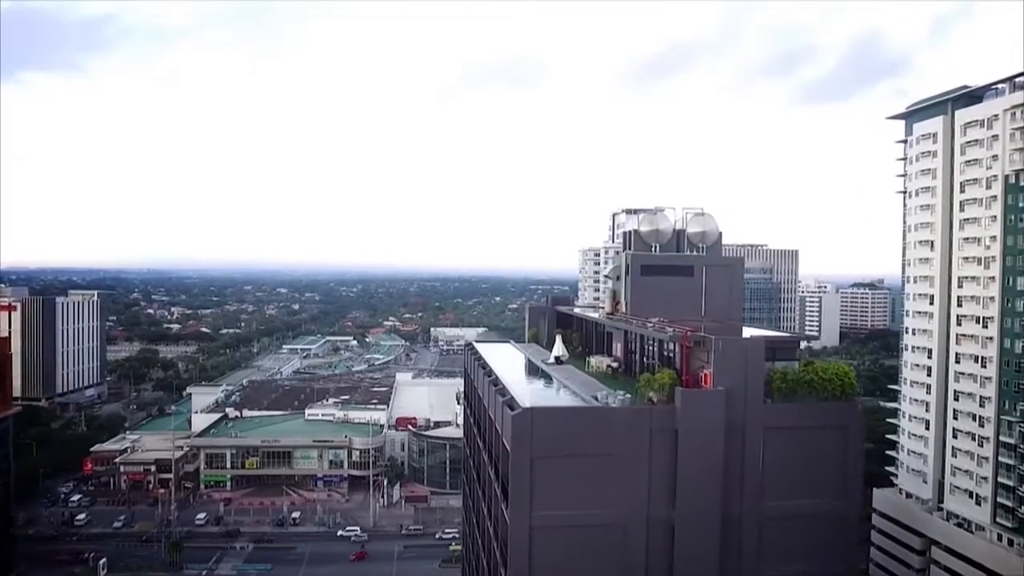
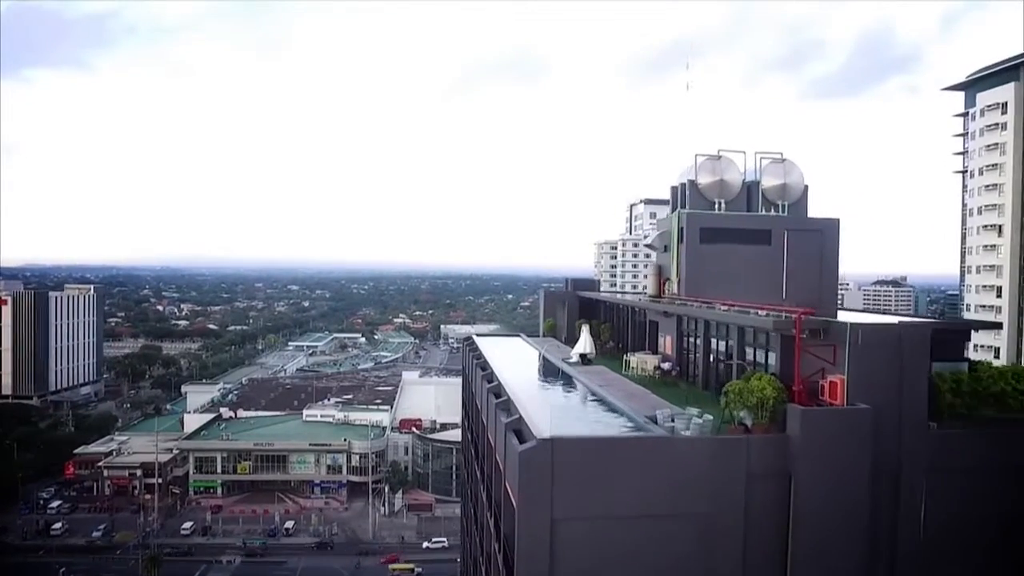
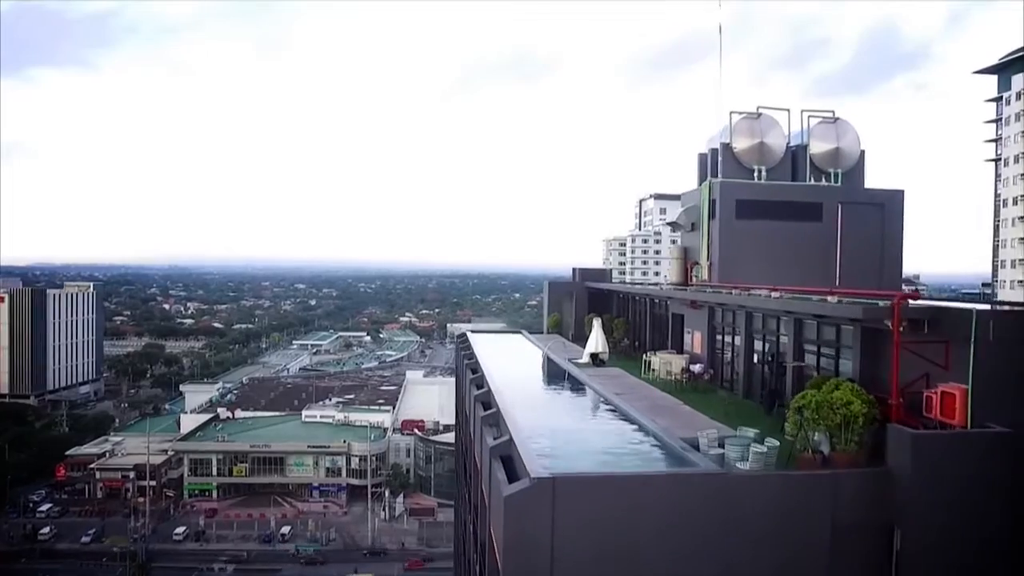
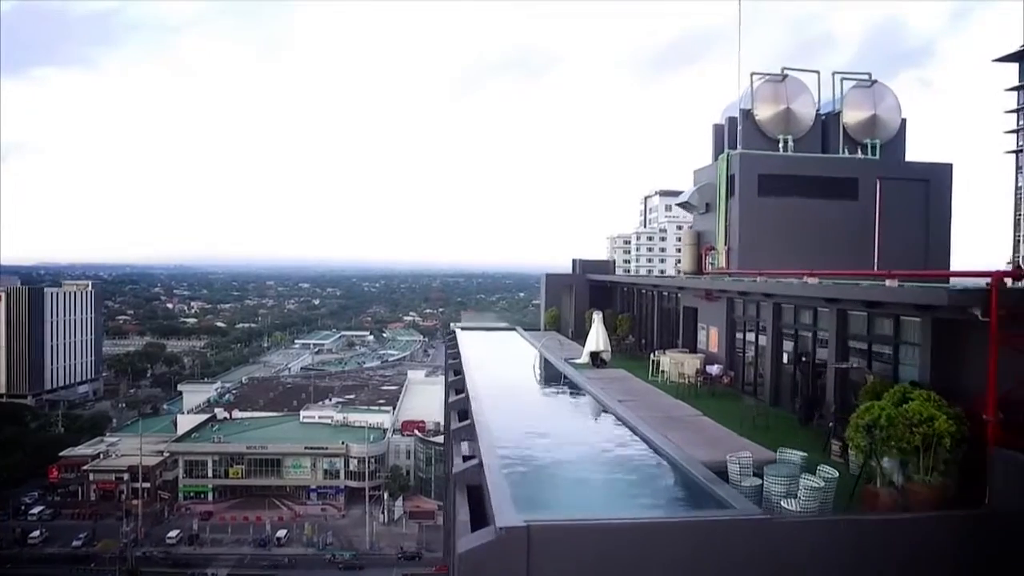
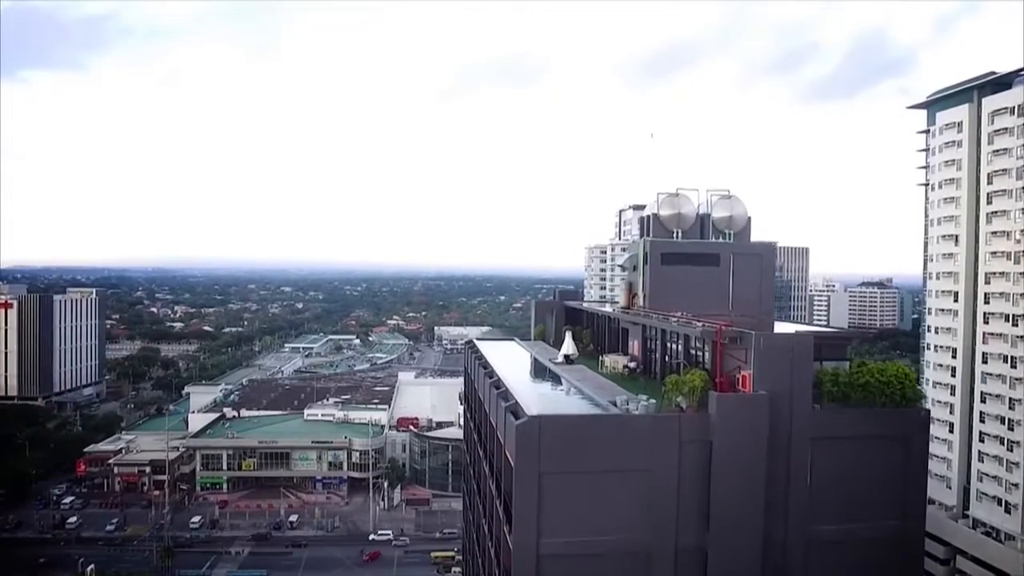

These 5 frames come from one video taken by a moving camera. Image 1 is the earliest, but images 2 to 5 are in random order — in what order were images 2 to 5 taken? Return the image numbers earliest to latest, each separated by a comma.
5, 2, 3, 4
